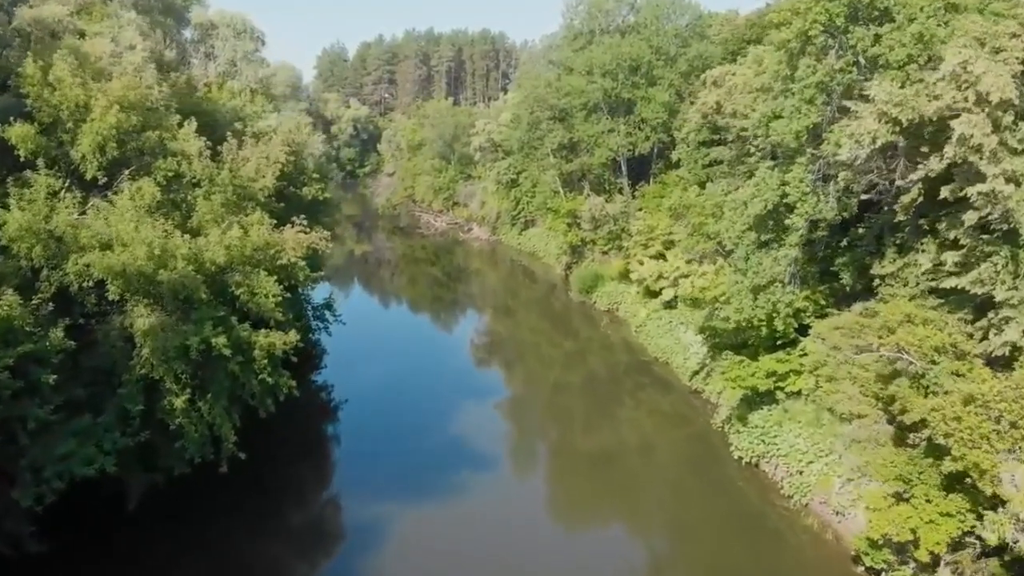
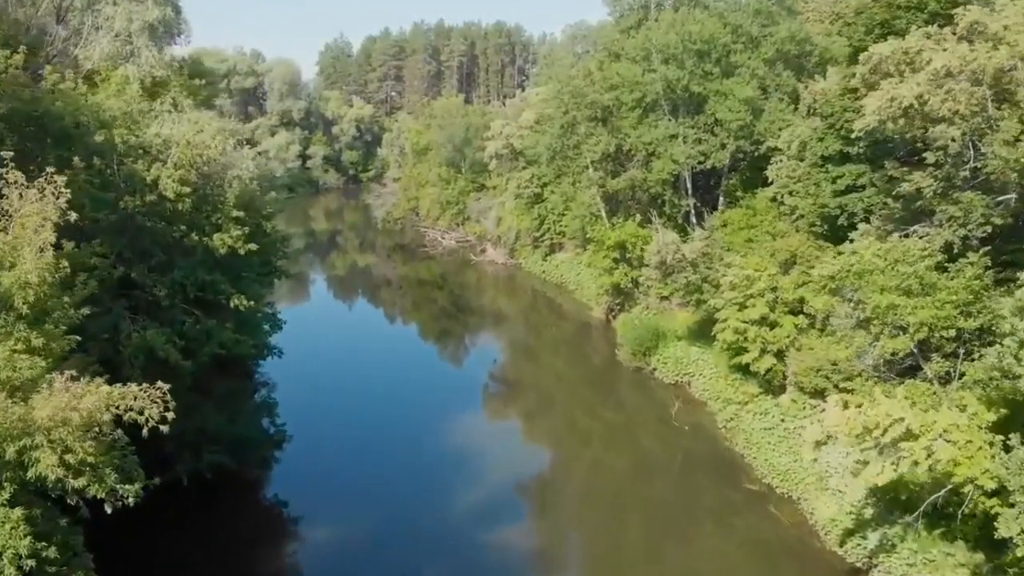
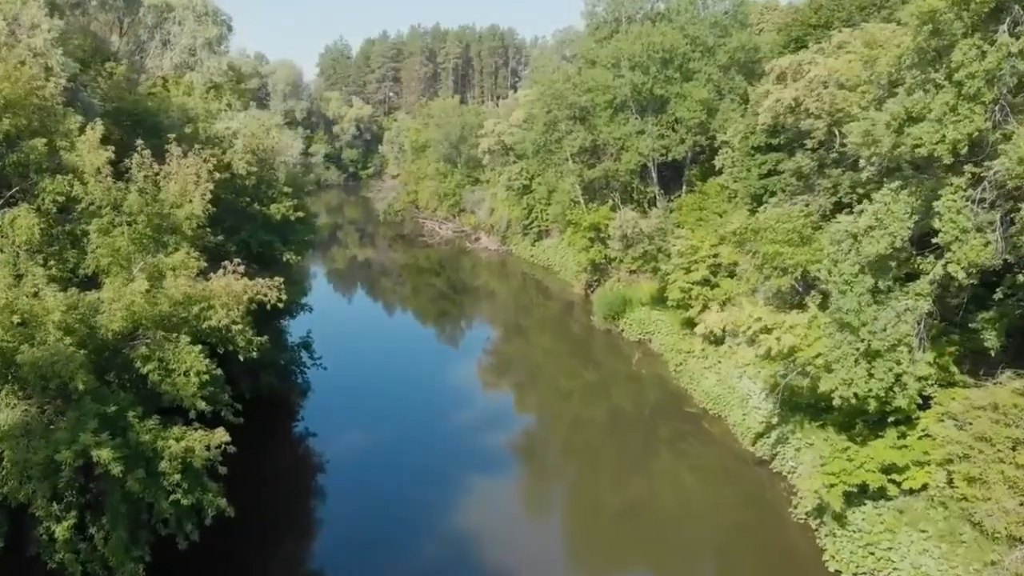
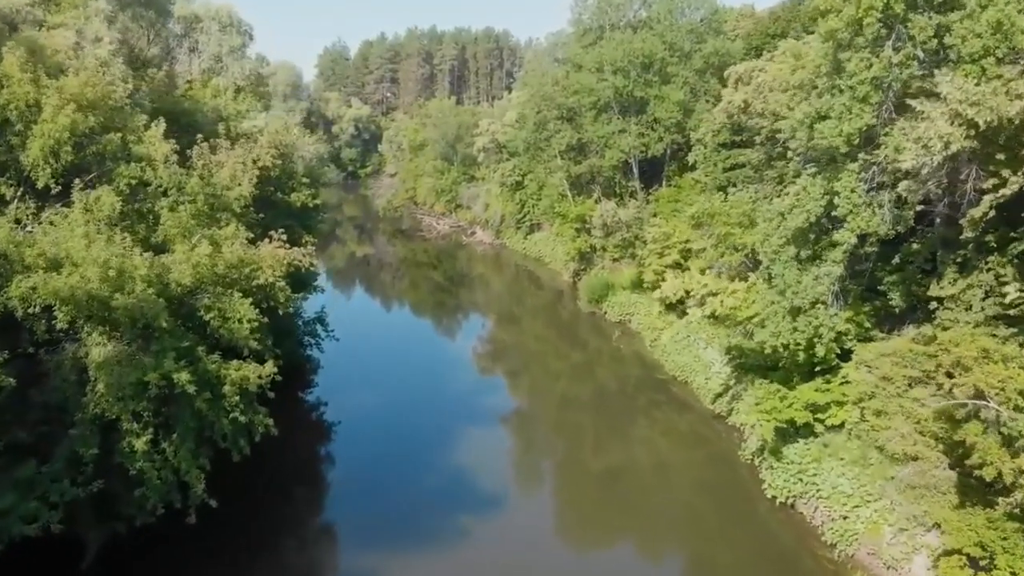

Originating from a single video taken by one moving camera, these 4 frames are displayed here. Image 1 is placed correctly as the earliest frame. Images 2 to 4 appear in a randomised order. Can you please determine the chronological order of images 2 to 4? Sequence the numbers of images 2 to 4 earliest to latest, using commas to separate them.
4, 3, 2
